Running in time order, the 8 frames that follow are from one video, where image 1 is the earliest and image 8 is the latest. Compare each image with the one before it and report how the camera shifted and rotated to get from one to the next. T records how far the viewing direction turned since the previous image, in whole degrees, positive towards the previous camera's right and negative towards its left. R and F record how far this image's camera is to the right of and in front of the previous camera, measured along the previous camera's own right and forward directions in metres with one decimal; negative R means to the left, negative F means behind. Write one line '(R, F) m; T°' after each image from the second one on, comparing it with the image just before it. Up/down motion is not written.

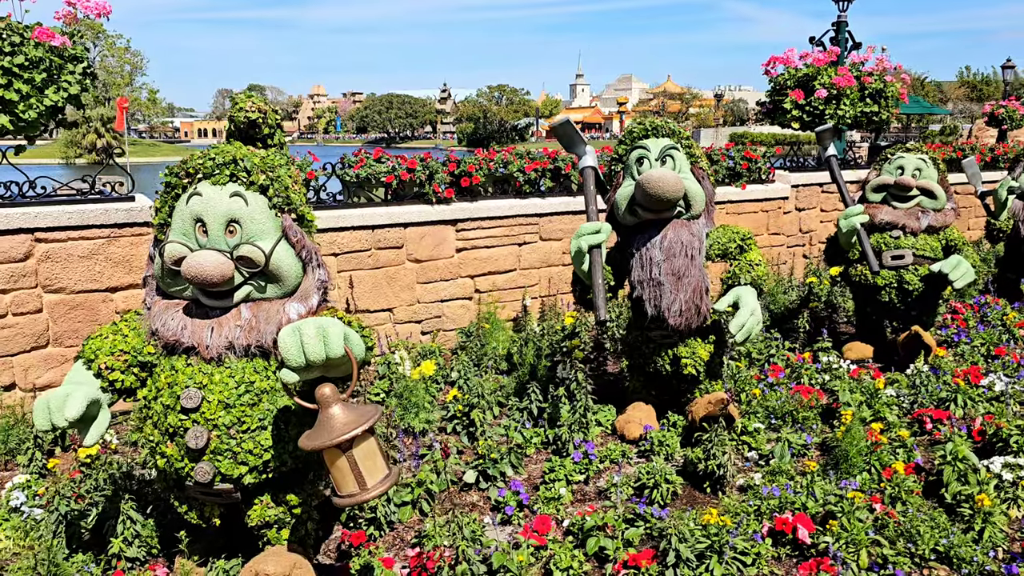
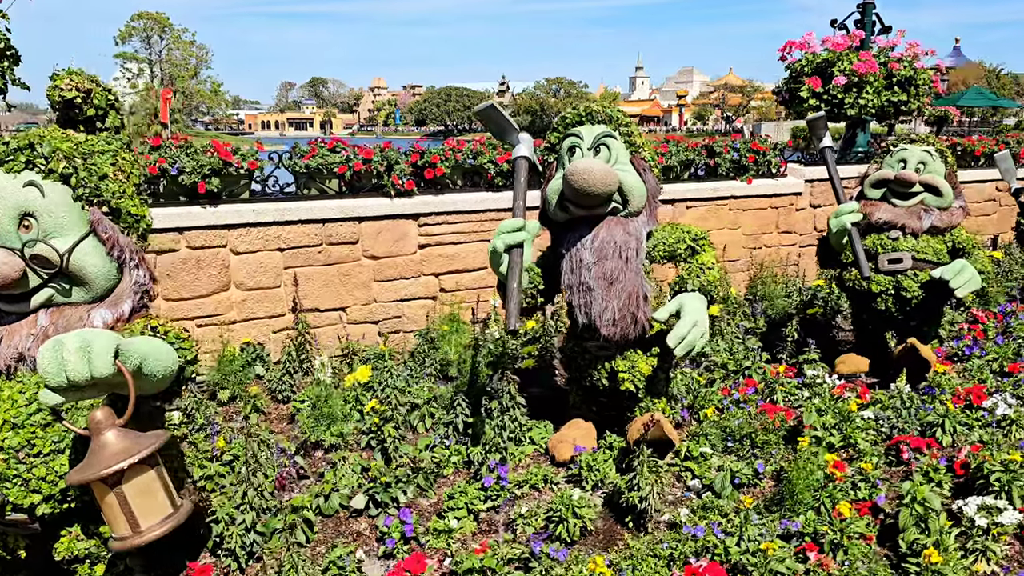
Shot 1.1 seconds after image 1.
(+0.6, +0.4) m; -4°
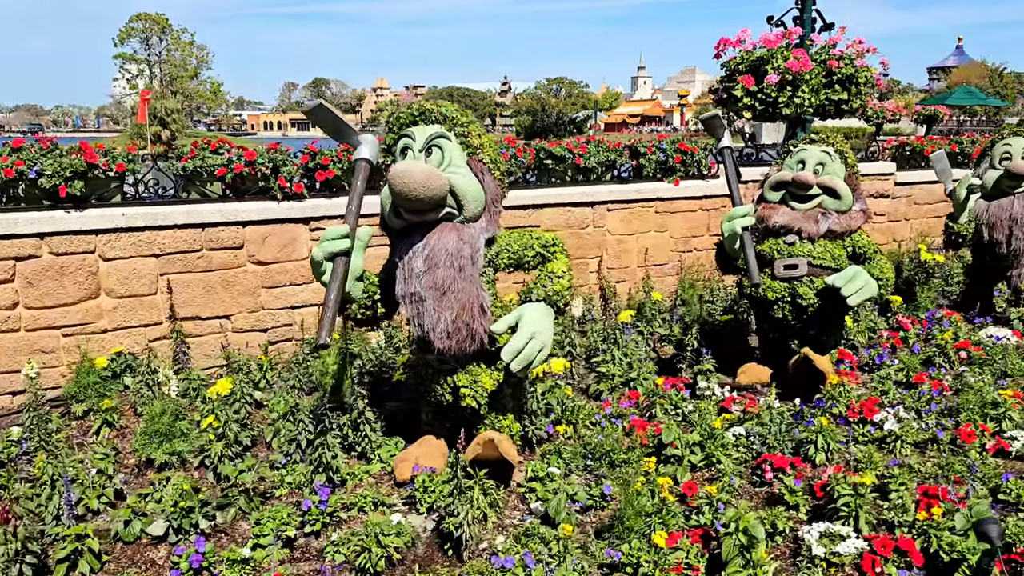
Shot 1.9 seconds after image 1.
(+0.7, +0.2) m; 0°
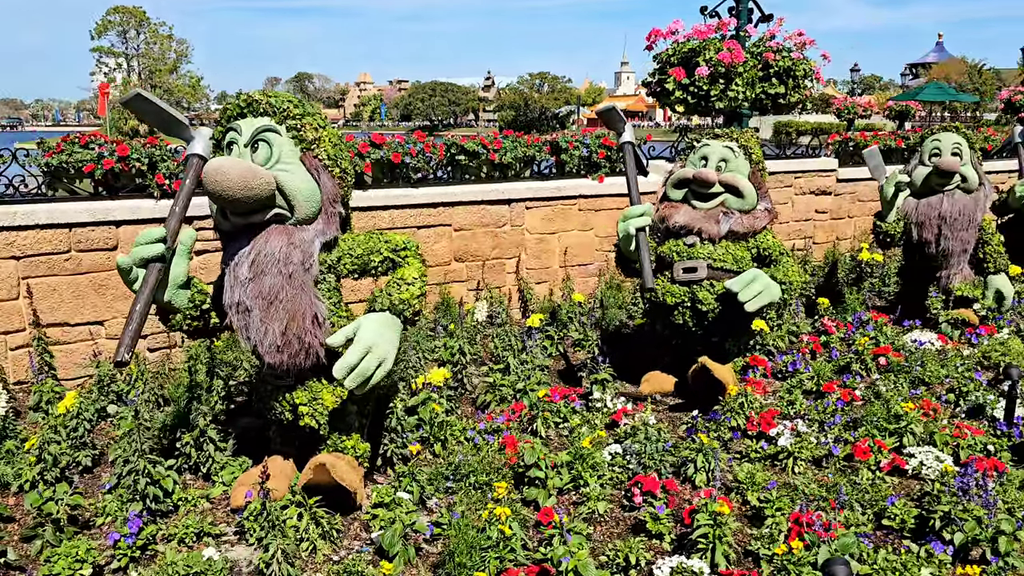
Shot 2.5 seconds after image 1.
(+0.6, +0.3) m; +1°
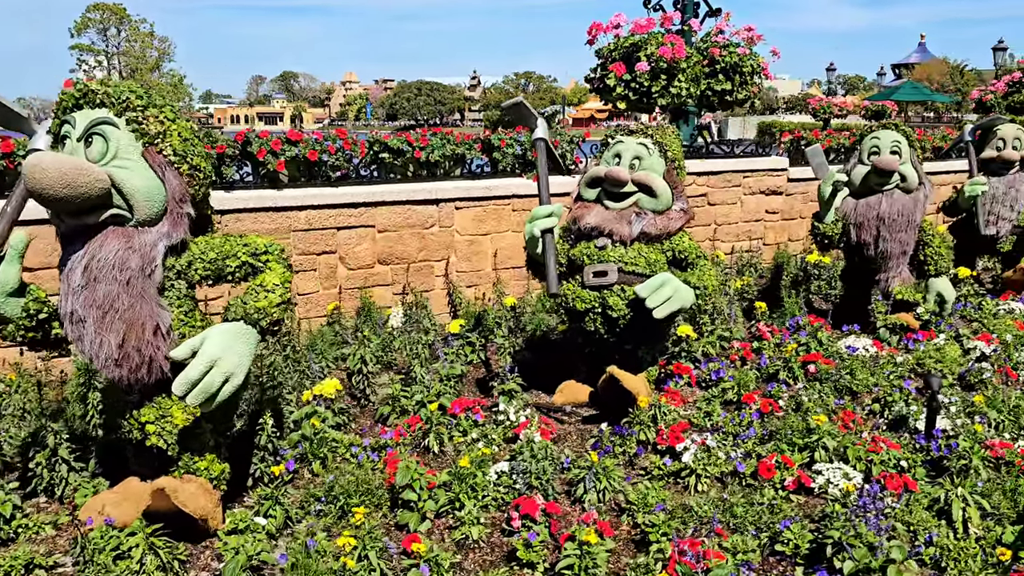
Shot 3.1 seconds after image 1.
(+0.4, +0.2) m; +1°
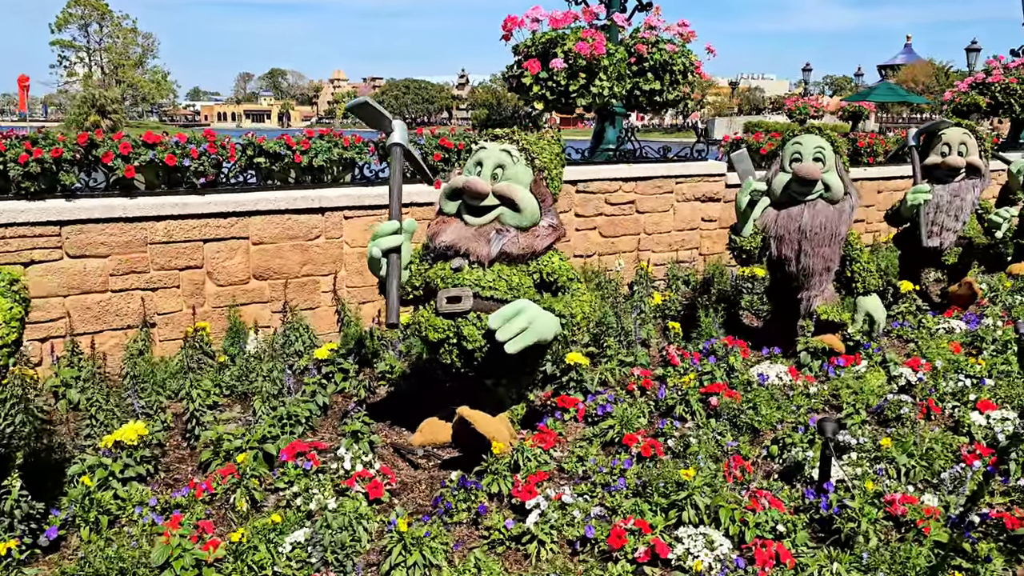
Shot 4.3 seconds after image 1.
(+0.7, +0.5) m; +1°
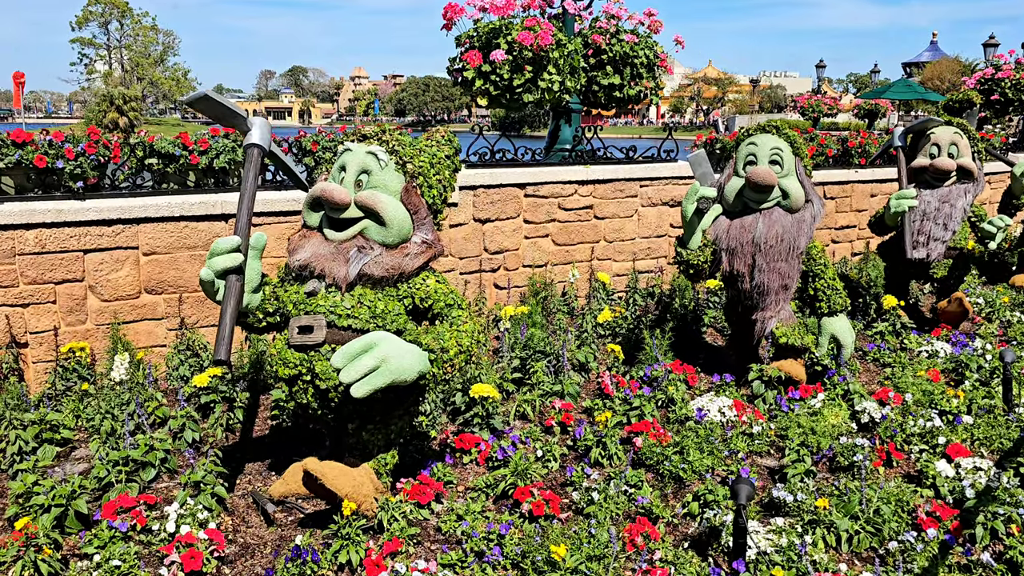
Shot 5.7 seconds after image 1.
(+0.6, +0.6) m; -1°
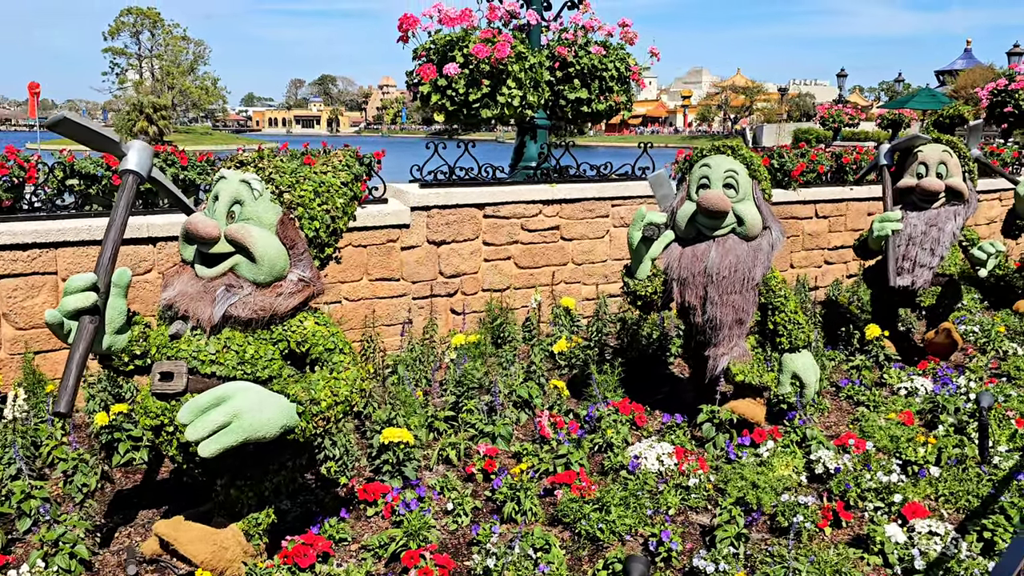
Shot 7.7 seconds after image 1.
(+0.5, +0.3) m; -2°
